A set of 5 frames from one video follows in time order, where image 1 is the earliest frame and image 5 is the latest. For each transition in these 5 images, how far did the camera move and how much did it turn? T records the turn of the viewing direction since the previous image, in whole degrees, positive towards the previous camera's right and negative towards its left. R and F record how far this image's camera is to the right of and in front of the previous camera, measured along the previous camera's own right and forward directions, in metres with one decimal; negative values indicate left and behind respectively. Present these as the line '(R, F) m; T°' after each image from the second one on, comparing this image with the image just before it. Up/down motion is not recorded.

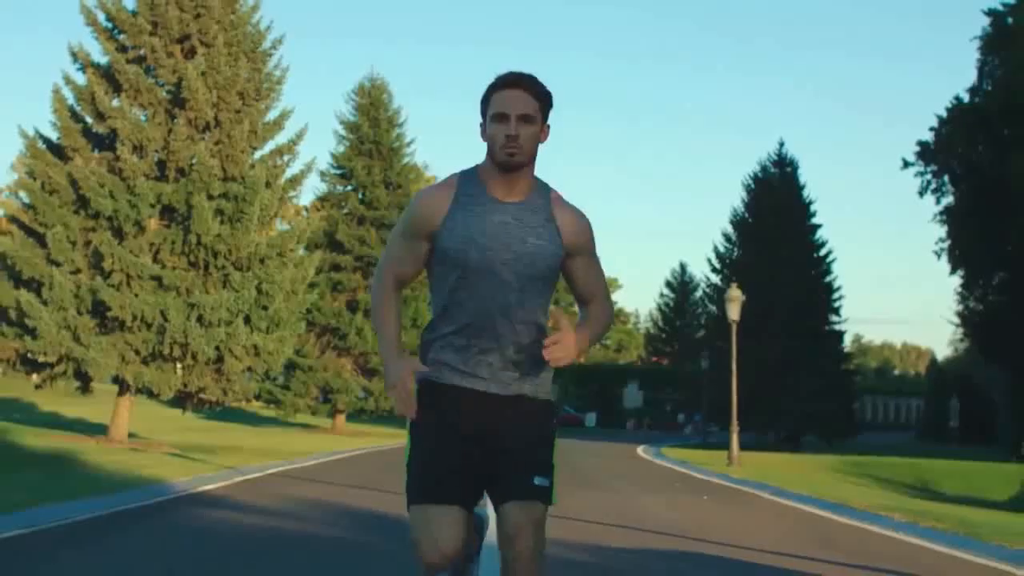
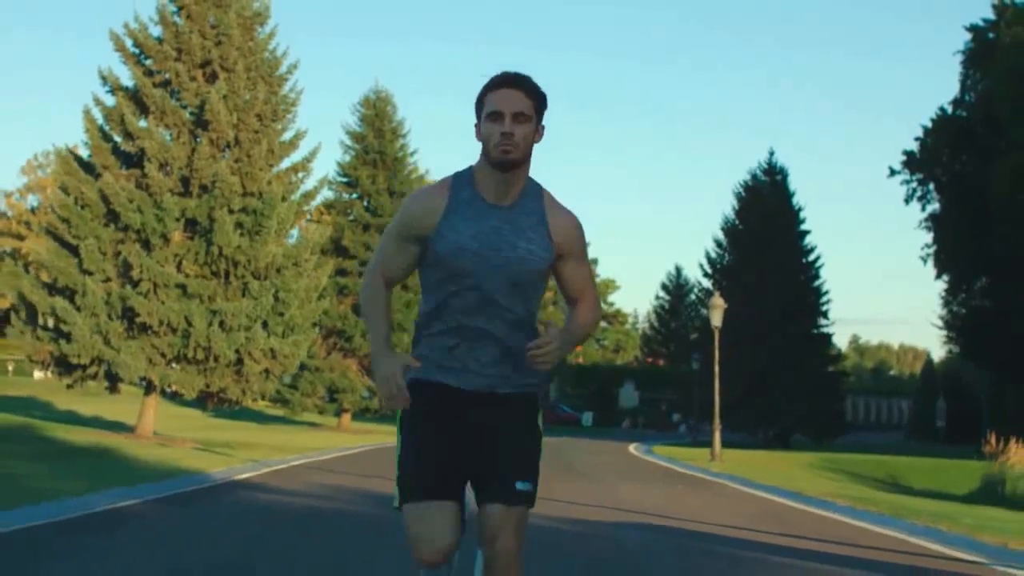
(0.0, -2.4) m; 0°
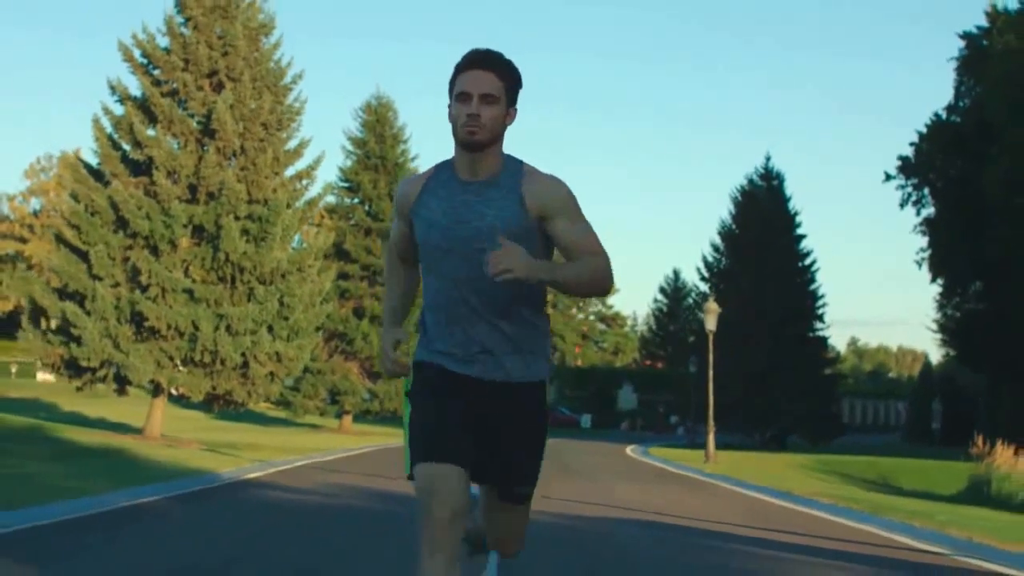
(0.0, -0.8) m; 0°
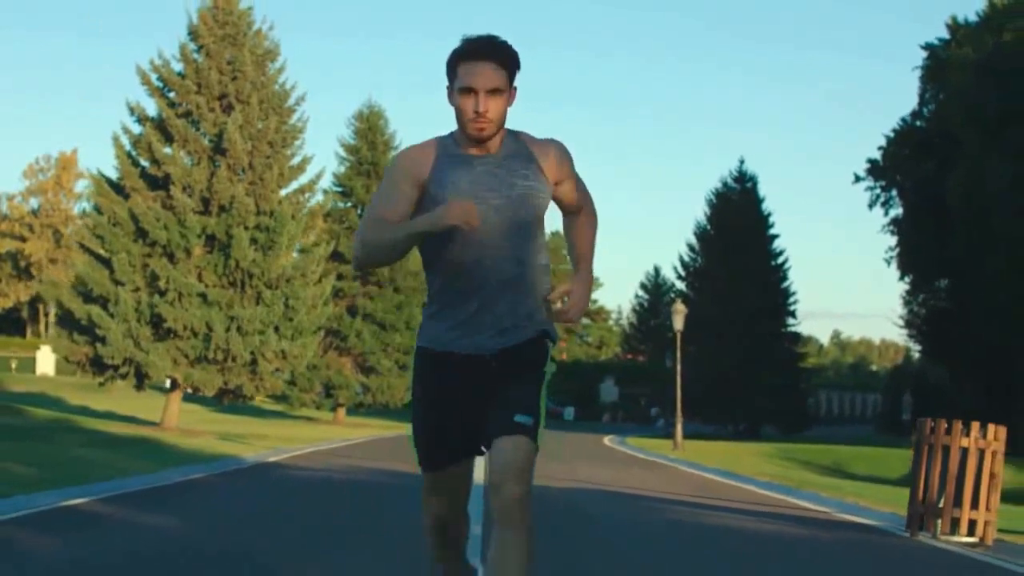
(0.0, -3.3) m; +1°
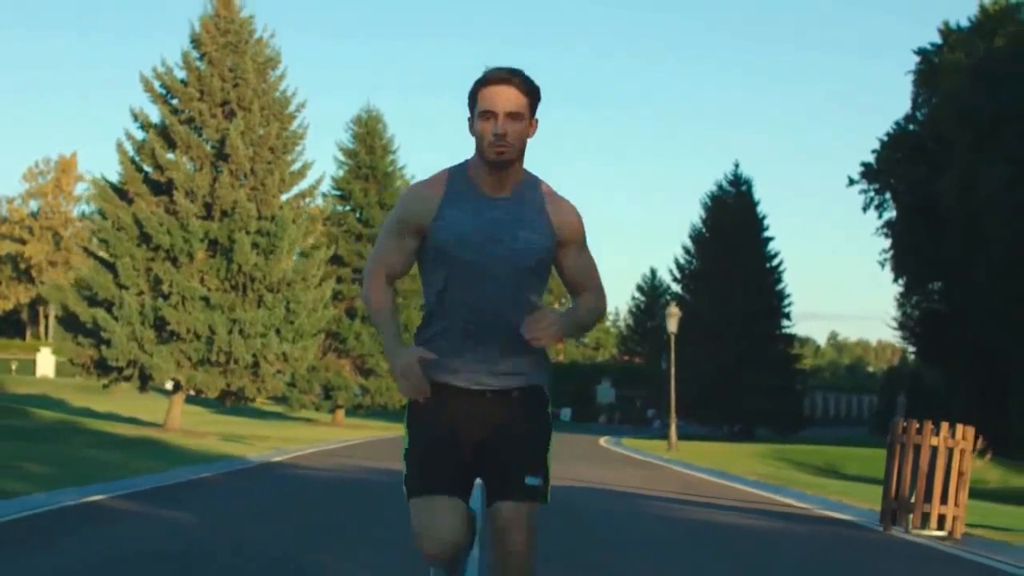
(0.0, -0.7) m; 0°
